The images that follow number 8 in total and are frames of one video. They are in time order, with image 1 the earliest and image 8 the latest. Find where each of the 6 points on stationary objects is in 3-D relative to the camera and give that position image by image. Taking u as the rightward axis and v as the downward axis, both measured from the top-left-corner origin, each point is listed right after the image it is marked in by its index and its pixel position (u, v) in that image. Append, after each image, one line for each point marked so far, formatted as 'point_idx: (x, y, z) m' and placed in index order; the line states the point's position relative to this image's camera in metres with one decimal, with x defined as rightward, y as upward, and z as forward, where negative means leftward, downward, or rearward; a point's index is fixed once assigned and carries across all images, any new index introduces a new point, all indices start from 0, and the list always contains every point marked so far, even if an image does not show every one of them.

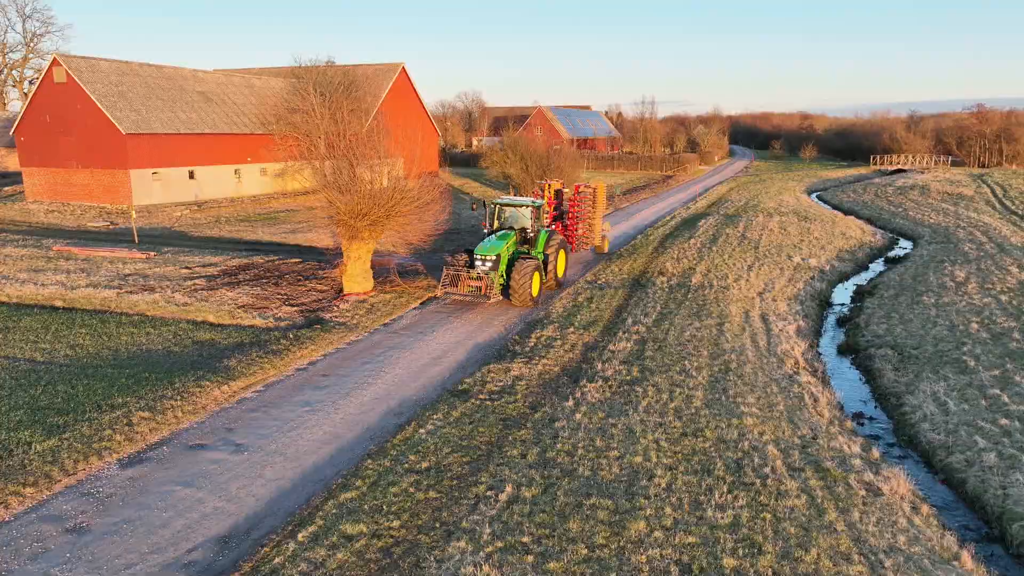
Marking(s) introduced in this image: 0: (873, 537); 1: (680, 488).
0: (+3.5, -2.4, +6.9) m
1: (+1.8, -2.1, +7.5) m
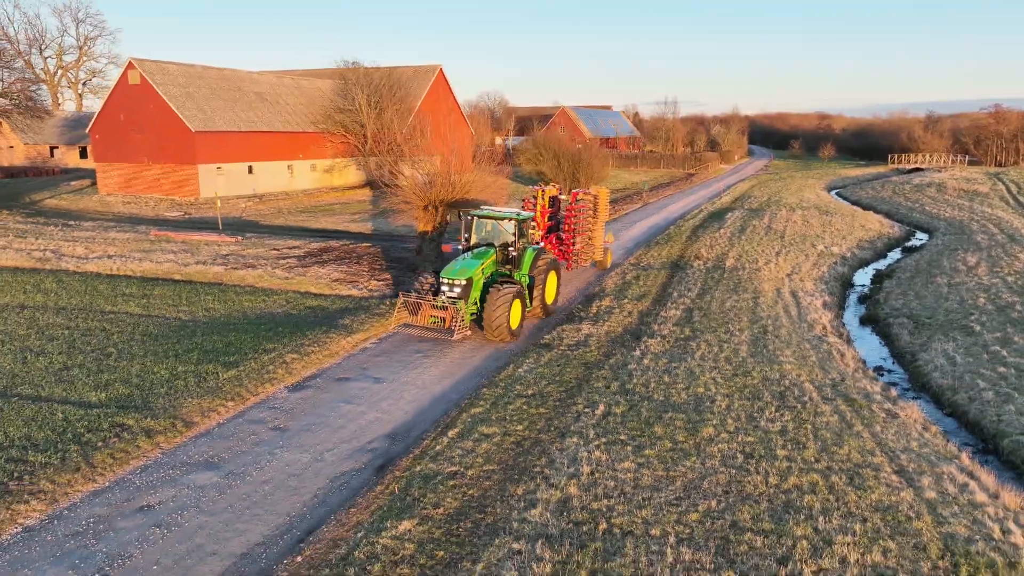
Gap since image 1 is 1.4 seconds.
0: (+4.8, -1.9, +8.9) m
1: (+3.0, -1.6, +9.5) m
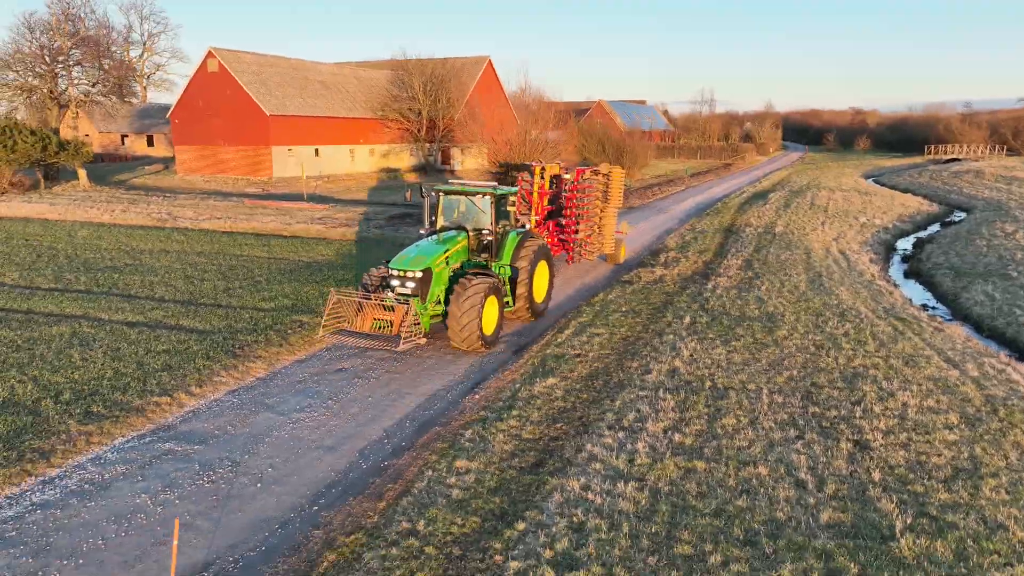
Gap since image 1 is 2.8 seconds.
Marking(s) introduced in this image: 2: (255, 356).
0: (+6.4, -0.8, +10.5) m
1: (+4.6, -0.5, +11.2) m
2: (-3.3, -0.9, +9.0) m
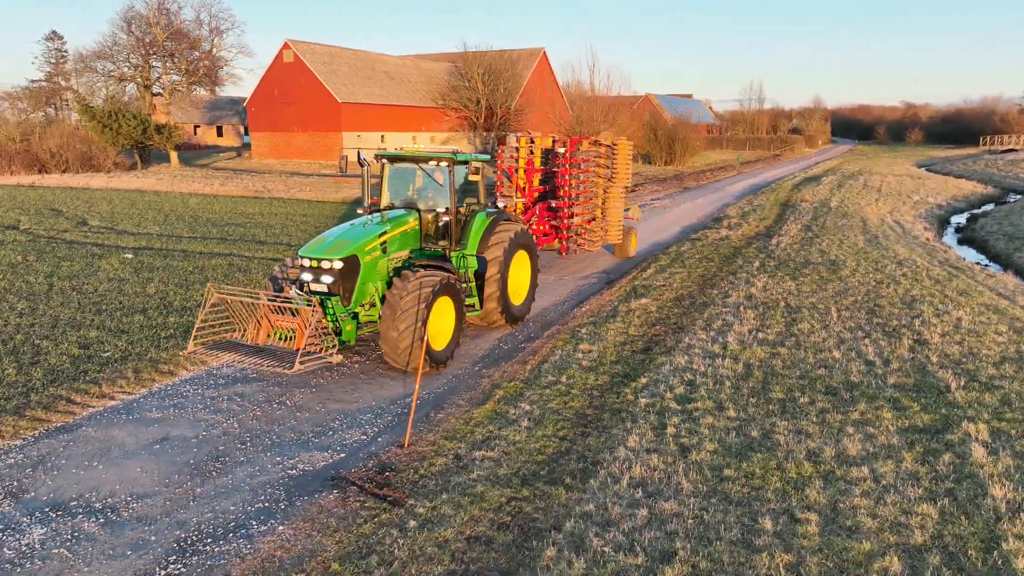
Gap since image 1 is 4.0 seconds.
0: (+7.8, +0.1, +11.5) m
1: (+6.2, +0.4, +12.3) m
2: (-1.9, +0.1, +10.6) m
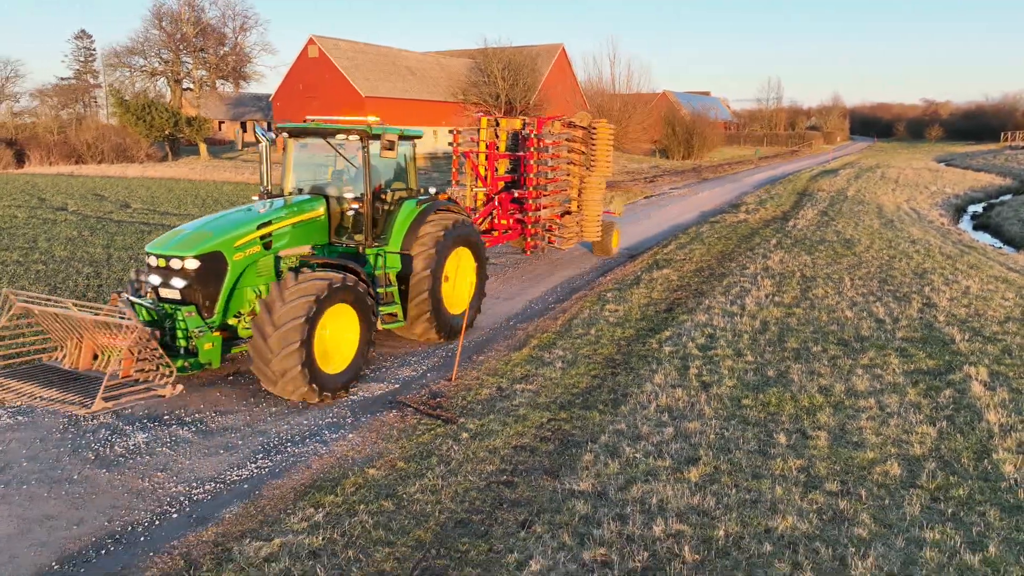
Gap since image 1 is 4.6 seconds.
0: (+8.3, +0.5, +11.9) m
1: (+6.6, +0.8, +12.7) m
2: (-1.4, +0.5, +11.2) m
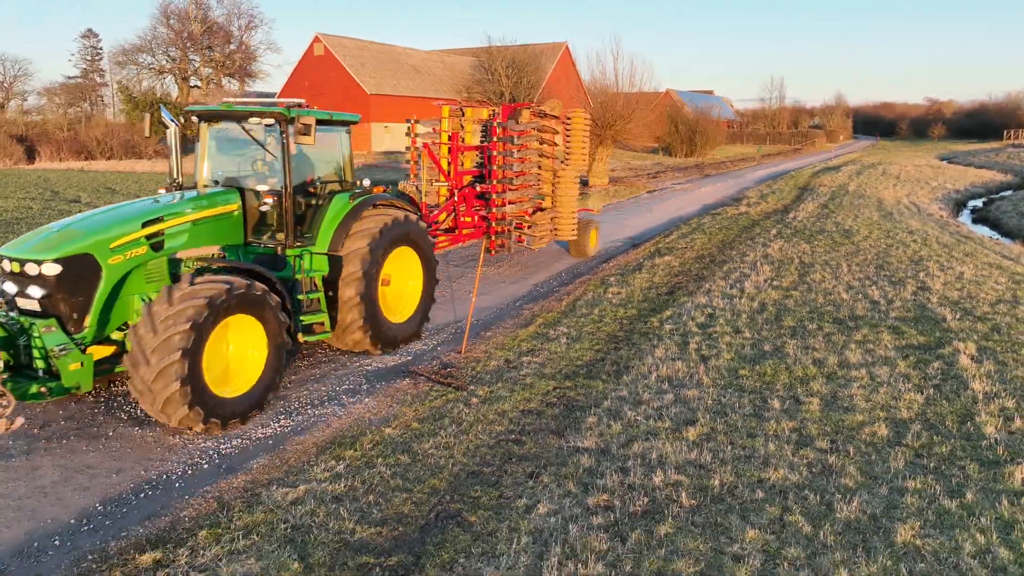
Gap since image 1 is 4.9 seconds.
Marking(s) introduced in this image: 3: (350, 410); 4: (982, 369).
0: (+8.4, +0.7, +12.1) m
1: (+6.7, +1.0, +13.0) m
2: (-1.4, +0.8, +11.4) m
3: (-1.2, -0.9, +5.0) m
4: (+3.9, -0.7, +5.8) m
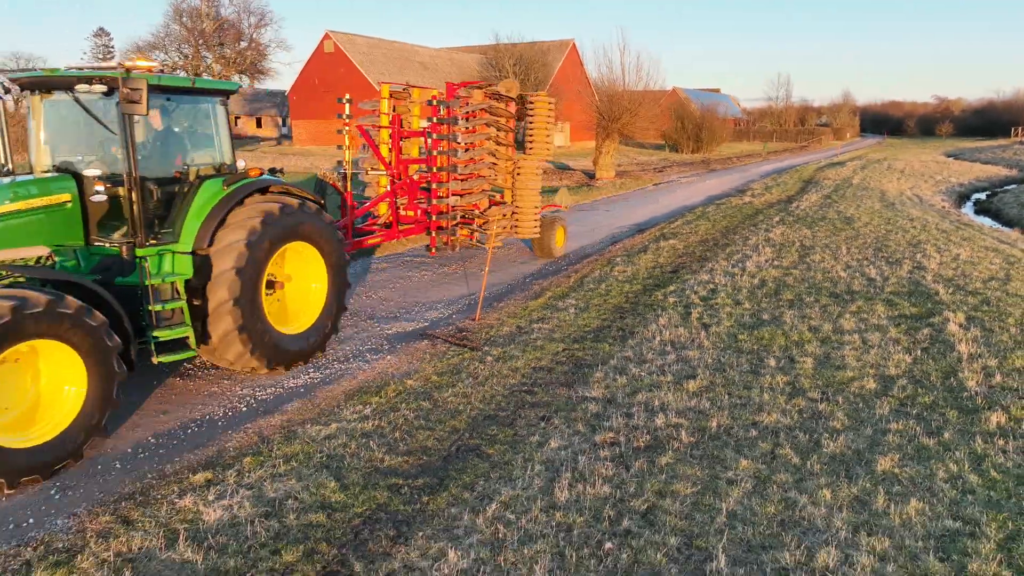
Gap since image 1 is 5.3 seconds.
0: (+8.5, +0.9, +12.4) m
1: (+6.9, +1.3, +13.3) m
2: (-1.2, +1.0, +11.8) m
3: (-1.1, -0.6, +5.4) m
4: (+4.0, -0.4, +6.2) m
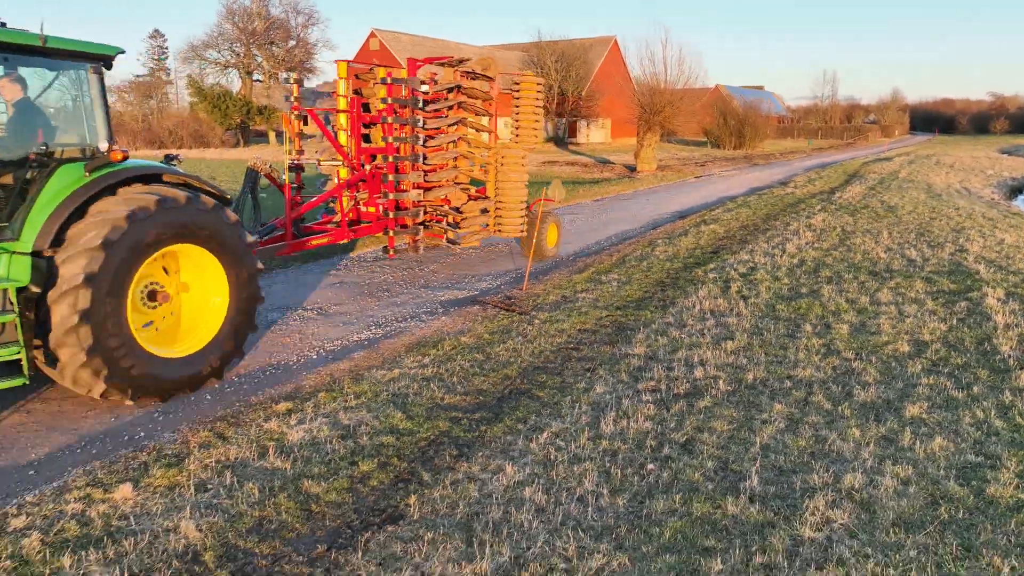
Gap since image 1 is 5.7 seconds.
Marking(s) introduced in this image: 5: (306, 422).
0: (+9.3, +1.1, +12.3) m
1: (+7.7, +1.5, +13.2) m
2: (-0.4, +1.3, +12.2) m
3: (-0.7, -0.3, +5.8) m
4: (+4.4, -0.2, +6.3) m
5: (-1.2, -0.8, +4.0) m
